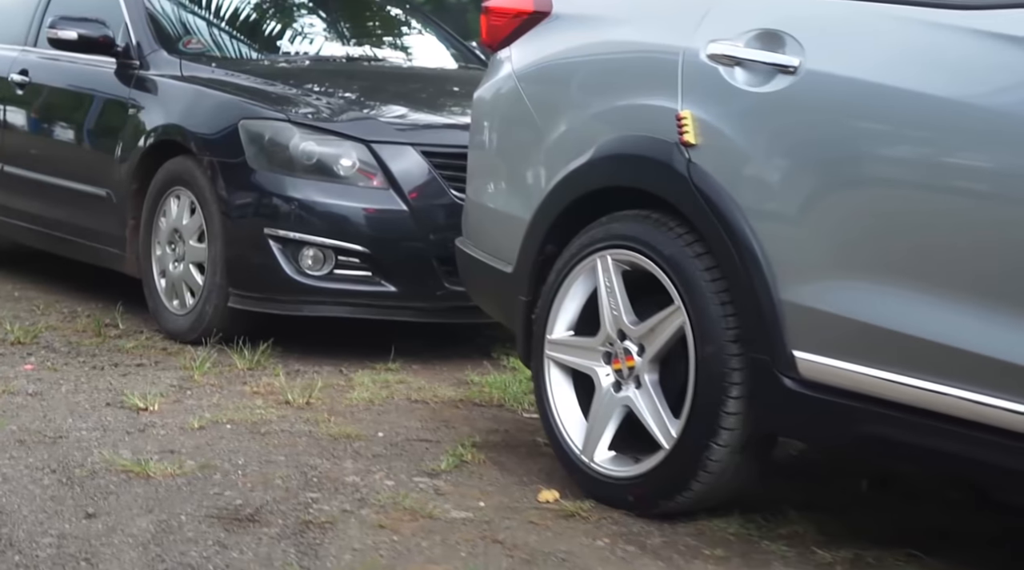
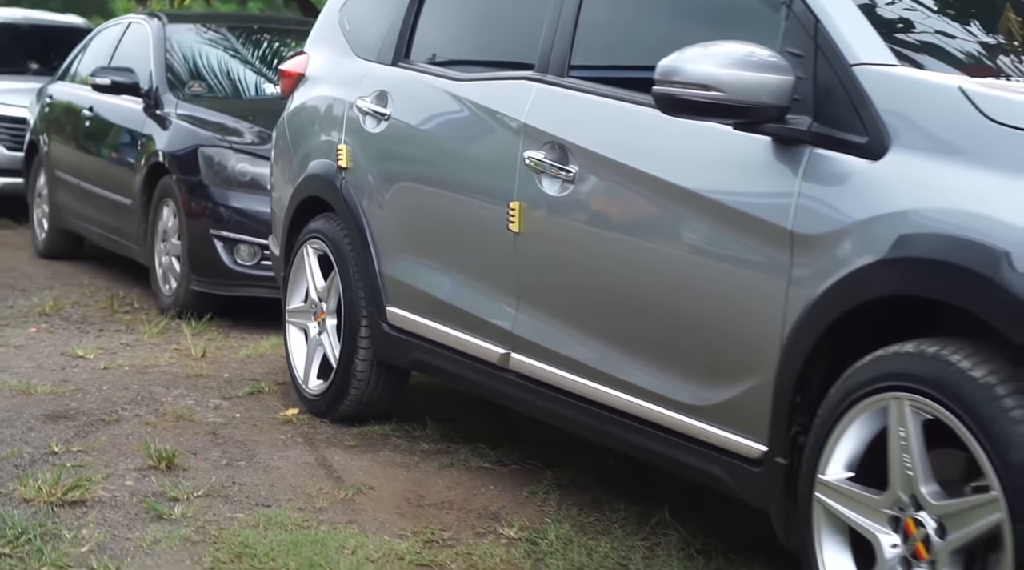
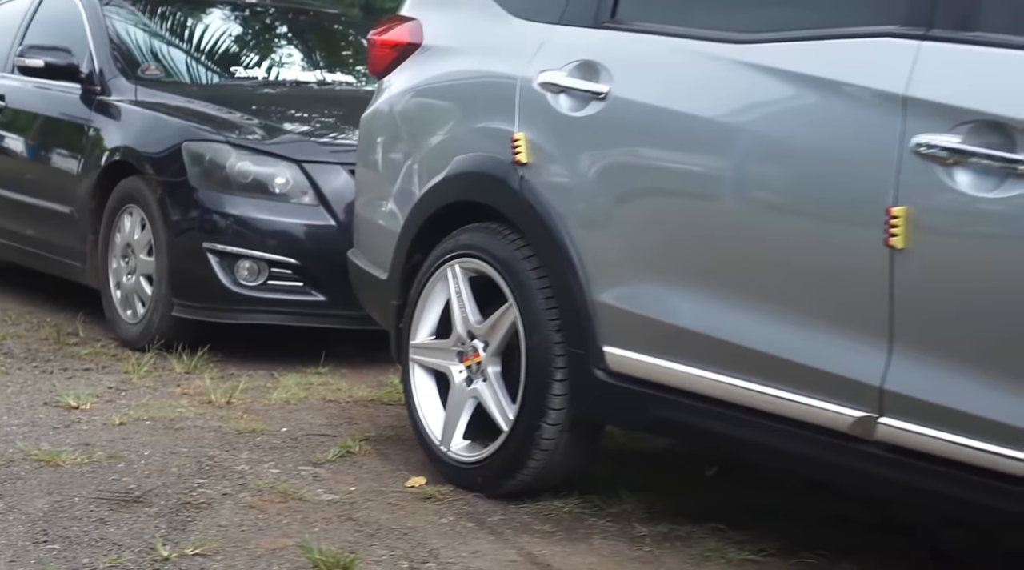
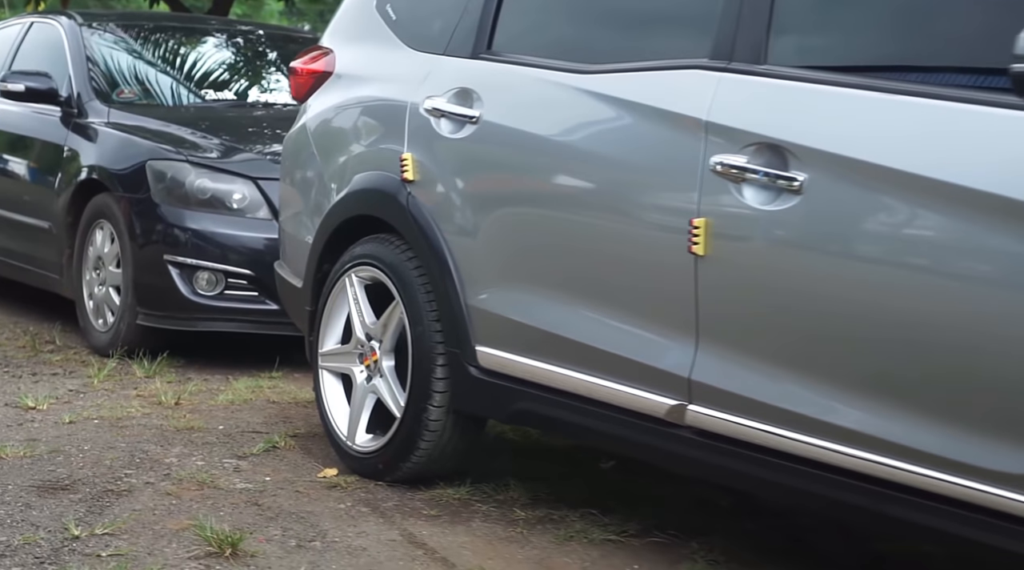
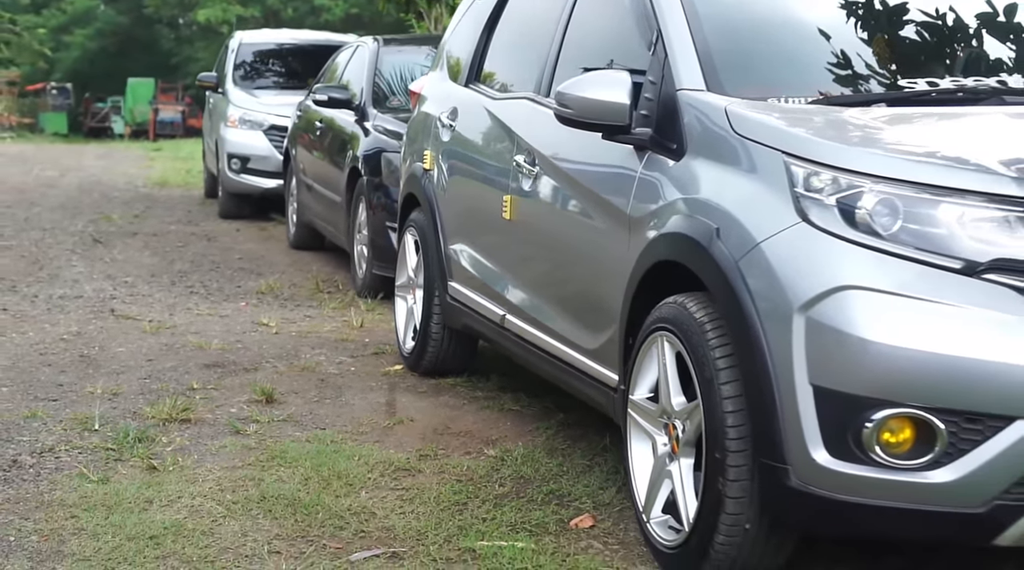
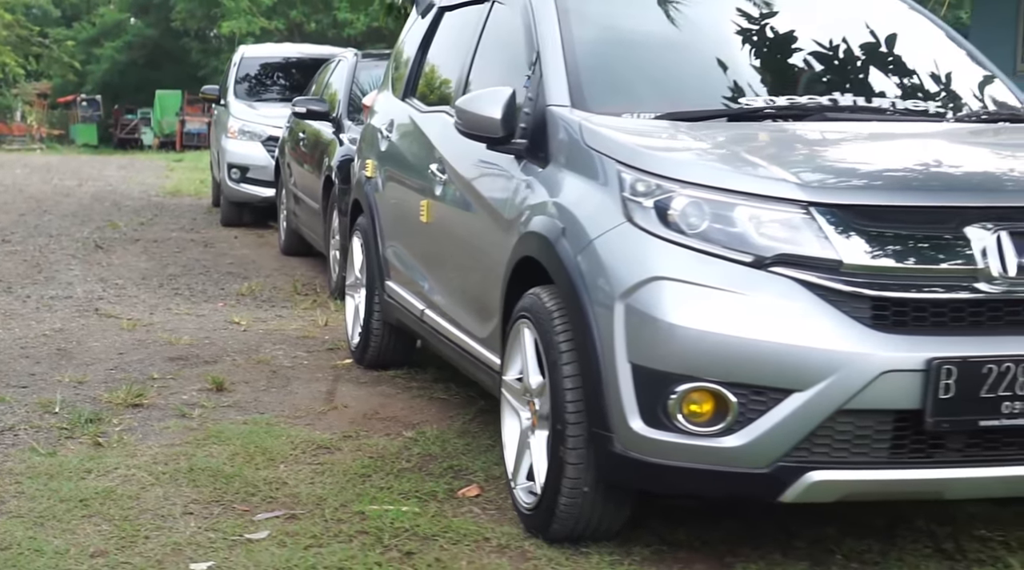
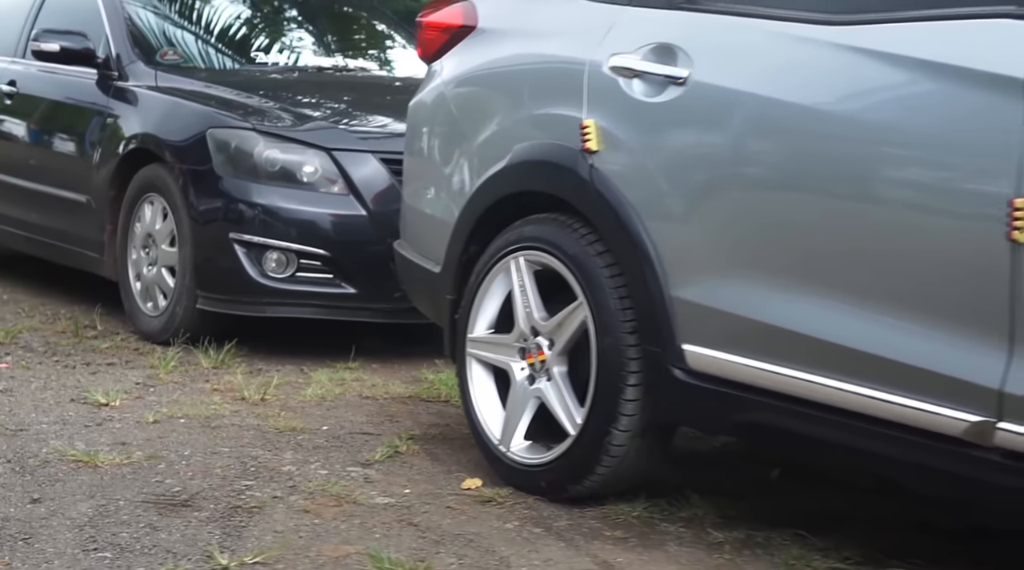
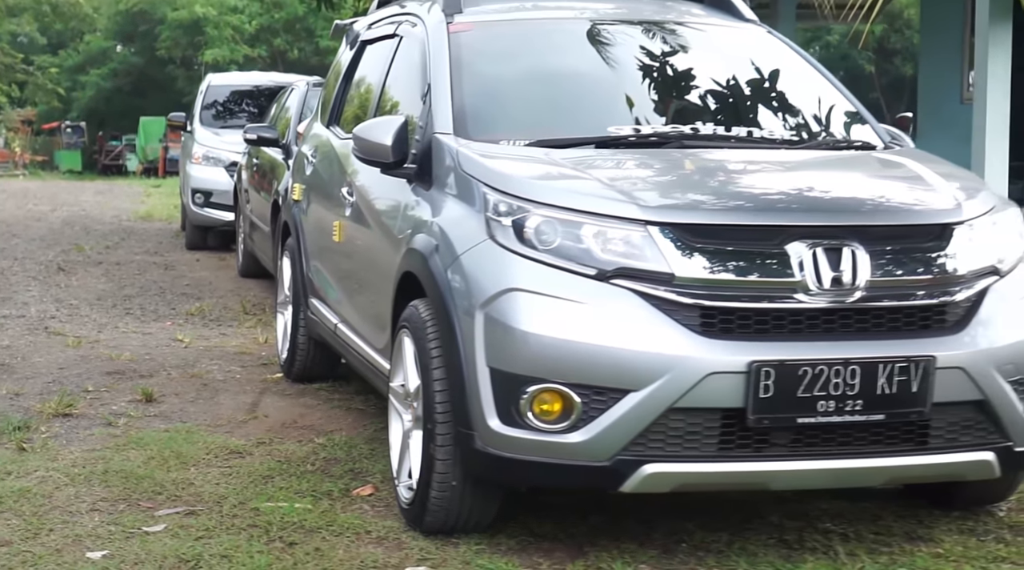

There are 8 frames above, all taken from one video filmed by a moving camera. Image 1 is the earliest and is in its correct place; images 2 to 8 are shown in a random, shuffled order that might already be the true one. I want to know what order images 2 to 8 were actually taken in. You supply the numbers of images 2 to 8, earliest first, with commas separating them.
7, 3, 4, 2, 5, 6, 8
